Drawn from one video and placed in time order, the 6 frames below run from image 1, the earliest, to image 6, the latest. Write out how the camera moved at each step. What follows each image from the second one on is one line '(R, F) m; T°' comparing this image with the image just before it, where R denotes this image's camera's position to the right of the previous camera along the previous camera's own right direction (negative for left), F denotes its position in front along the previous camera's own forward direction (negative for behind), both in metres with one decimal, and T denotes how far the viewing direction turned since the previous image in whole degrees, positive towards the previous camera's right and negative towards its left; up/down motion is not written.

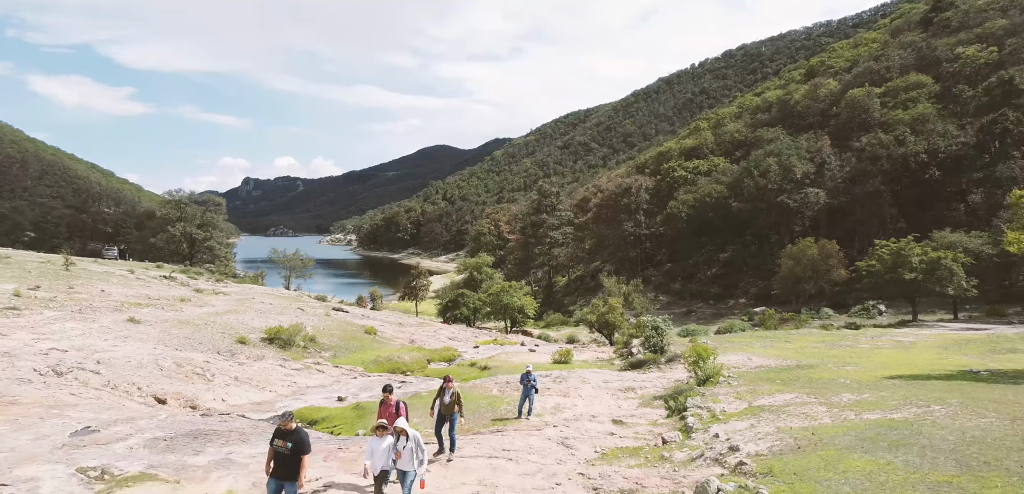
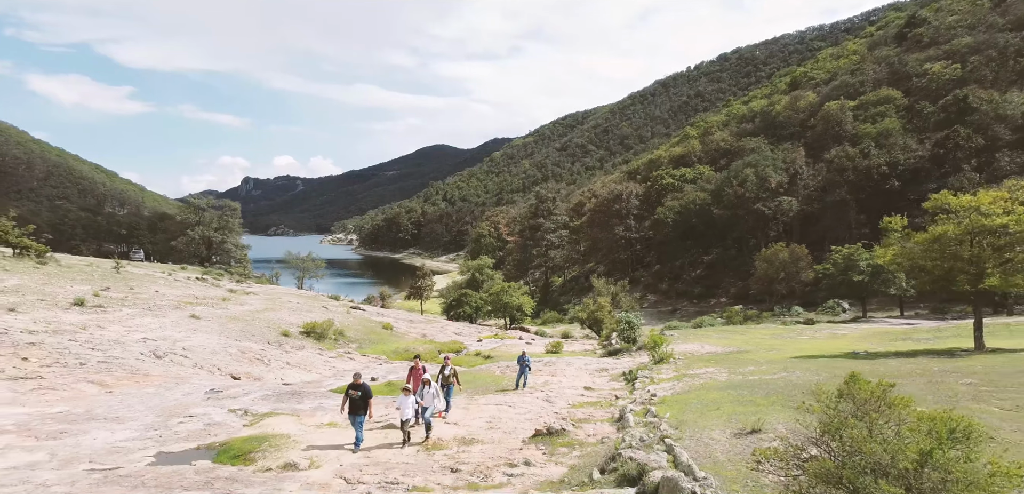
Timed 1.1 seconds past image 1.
(0.0, -5.6) m; 0°
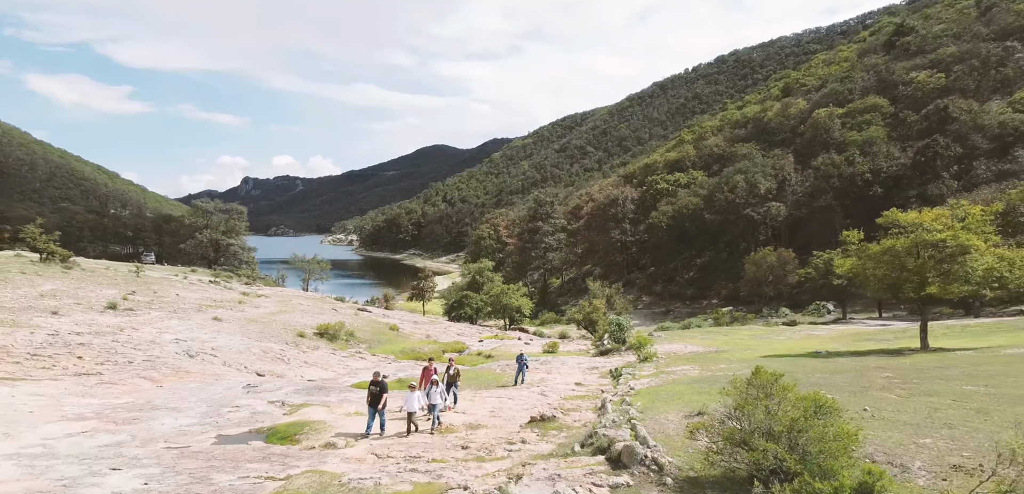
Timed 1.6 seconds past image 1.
(0.0, -2.7) m; 0°
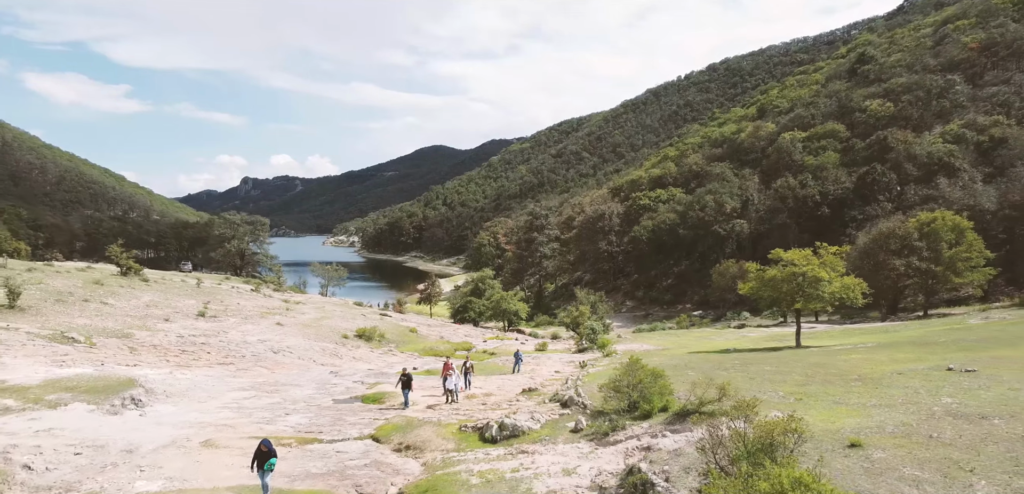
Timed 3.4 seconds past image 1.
(0.0, -10.2) m; 0°
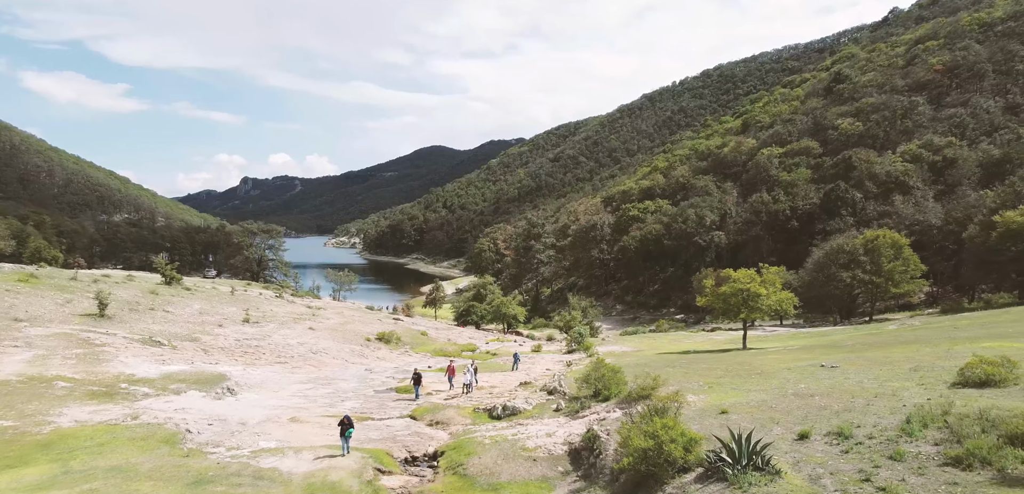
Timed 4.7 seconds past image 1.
(-0.1, -7.7) m; 0°
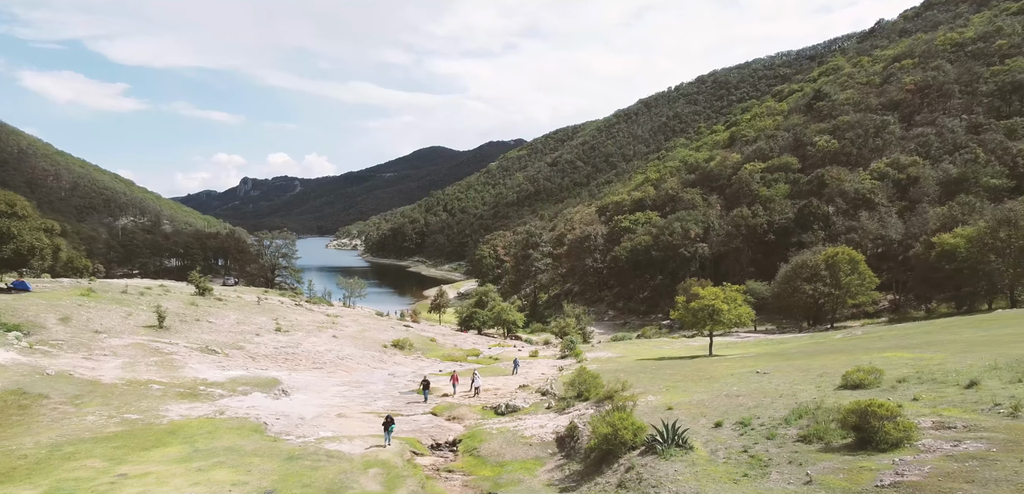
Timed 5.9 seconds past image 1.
(-0.1, -7.1) m; 0°
